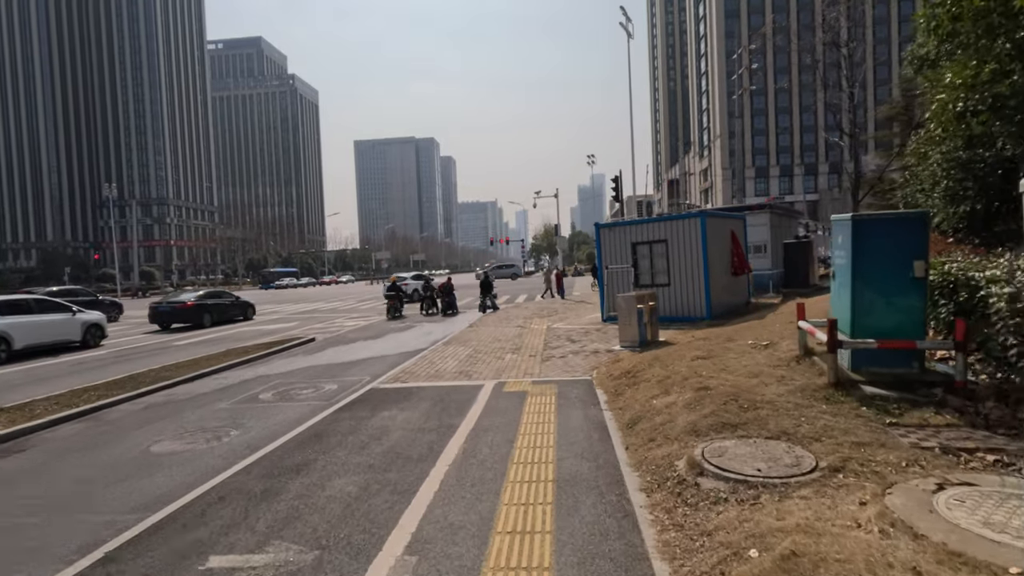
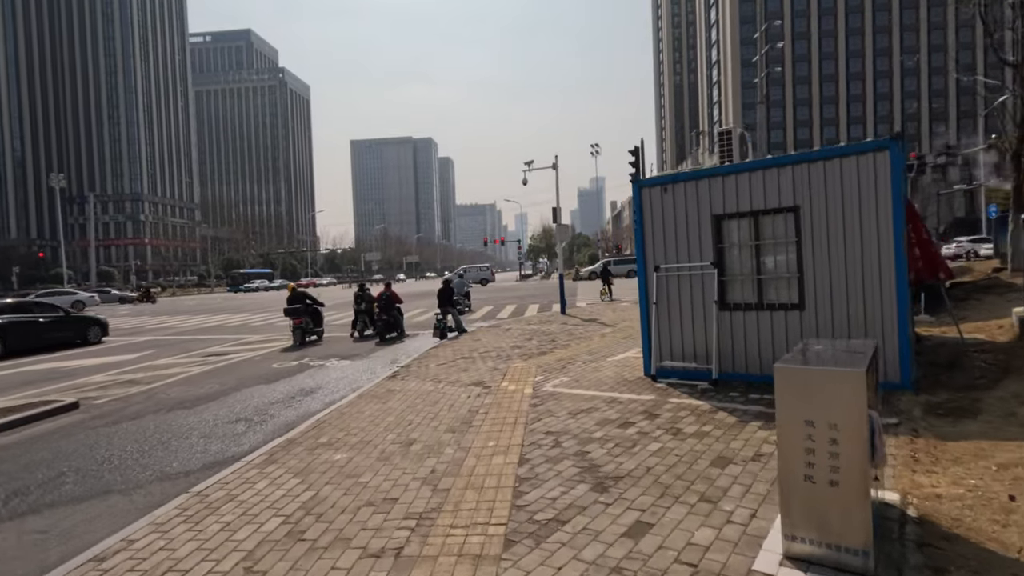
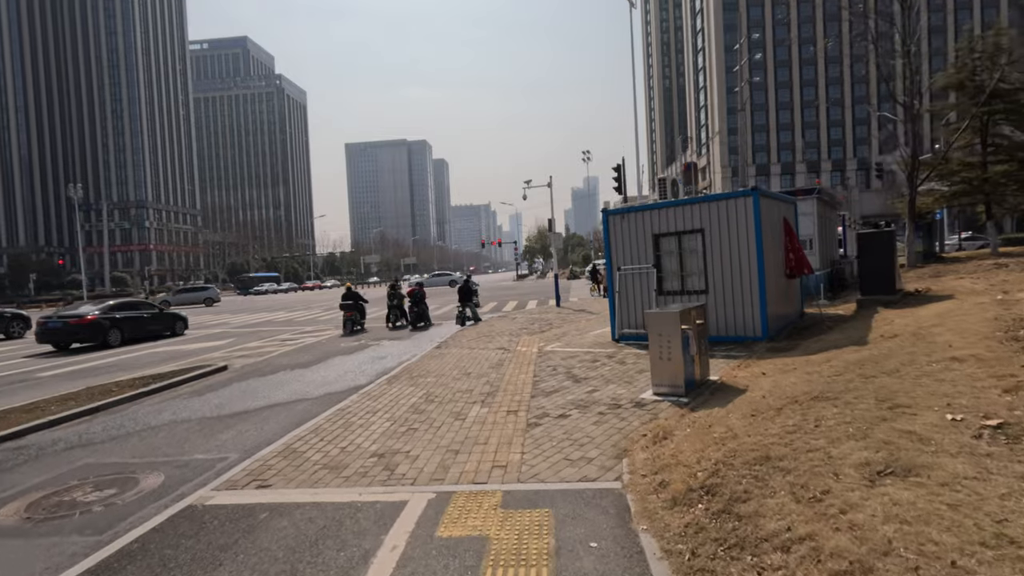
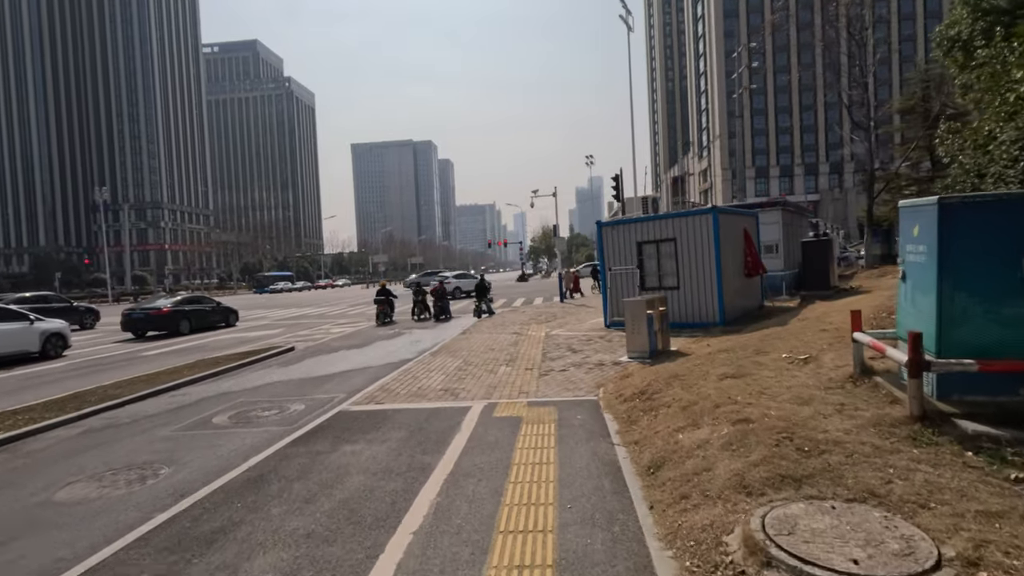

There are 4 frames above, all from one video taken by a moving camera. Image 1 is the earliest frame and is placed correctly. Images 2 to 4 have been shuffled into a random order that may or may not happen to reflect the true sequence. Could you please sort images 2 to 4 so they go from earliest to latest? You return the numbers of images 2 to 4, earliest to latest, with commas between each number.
4, 3, 2
